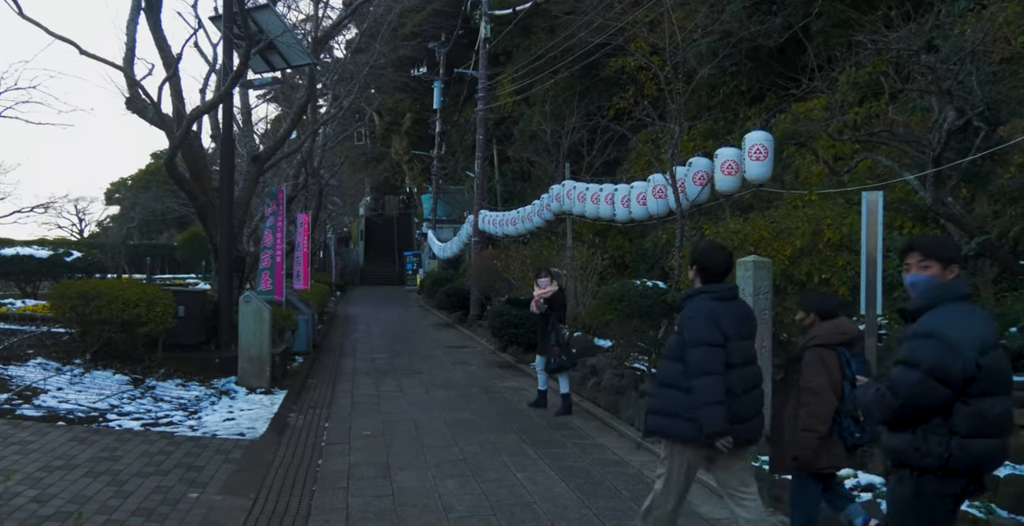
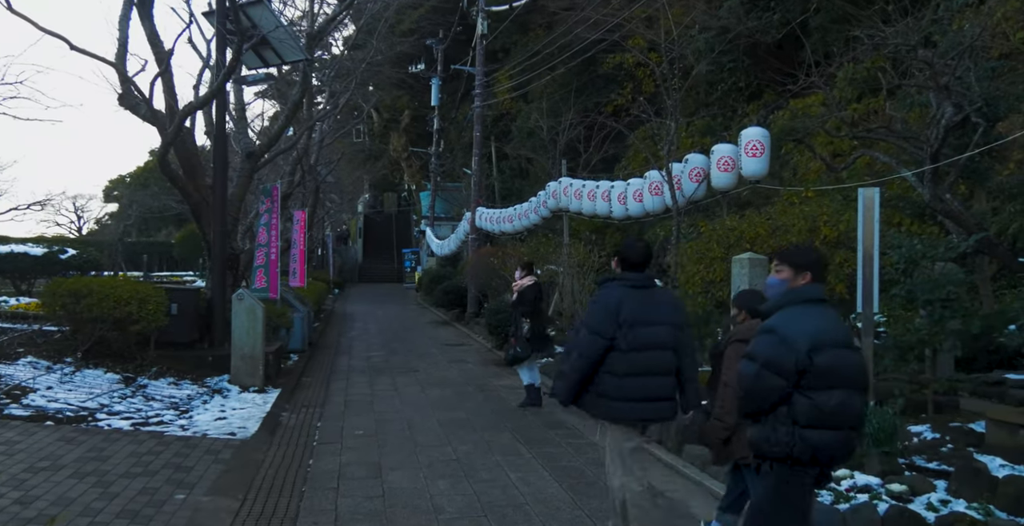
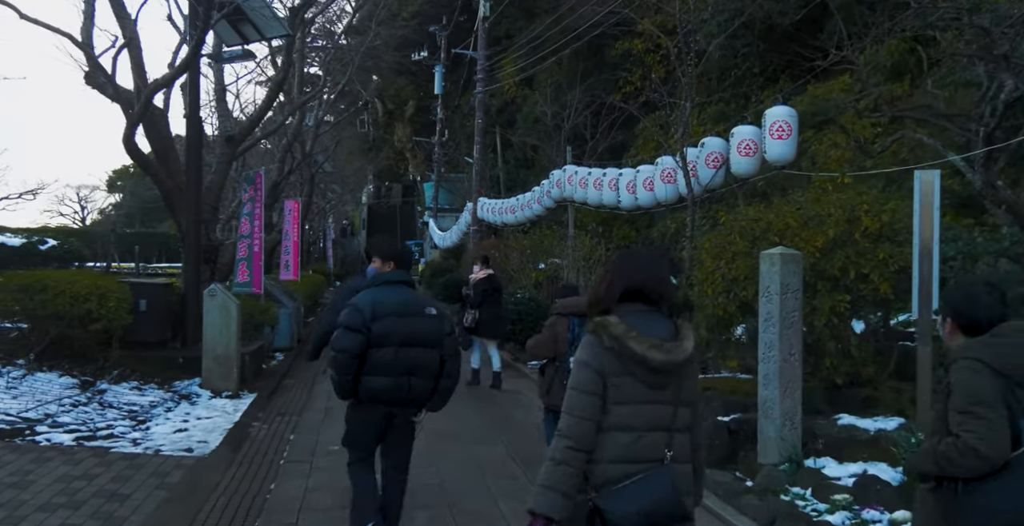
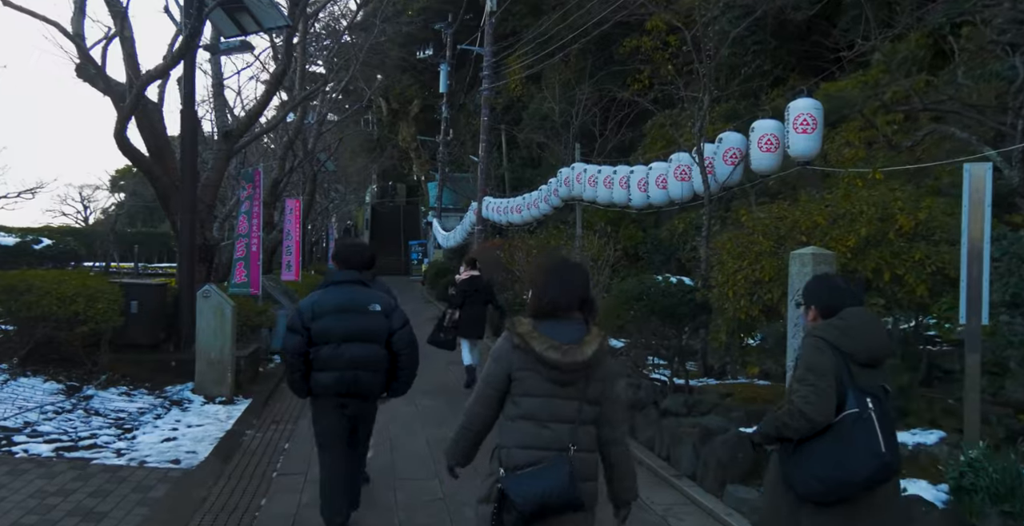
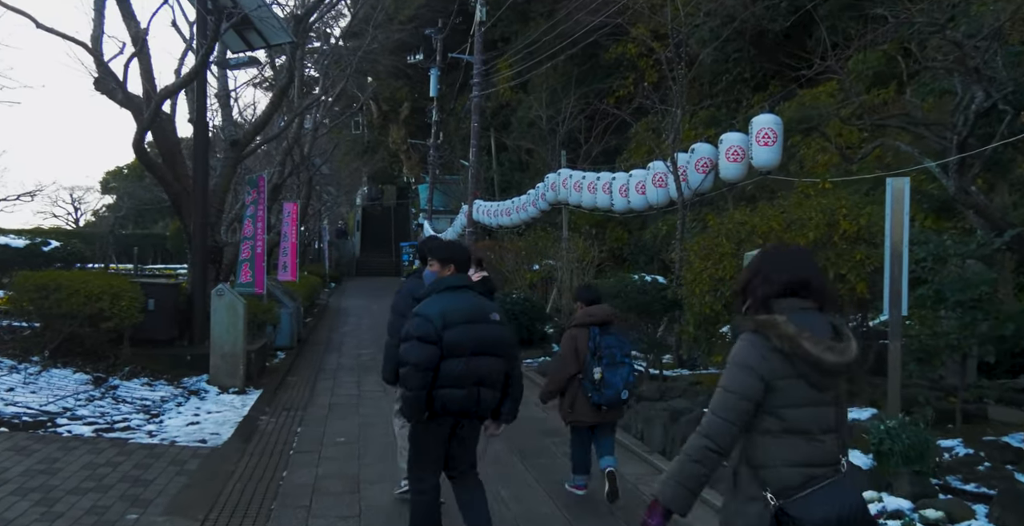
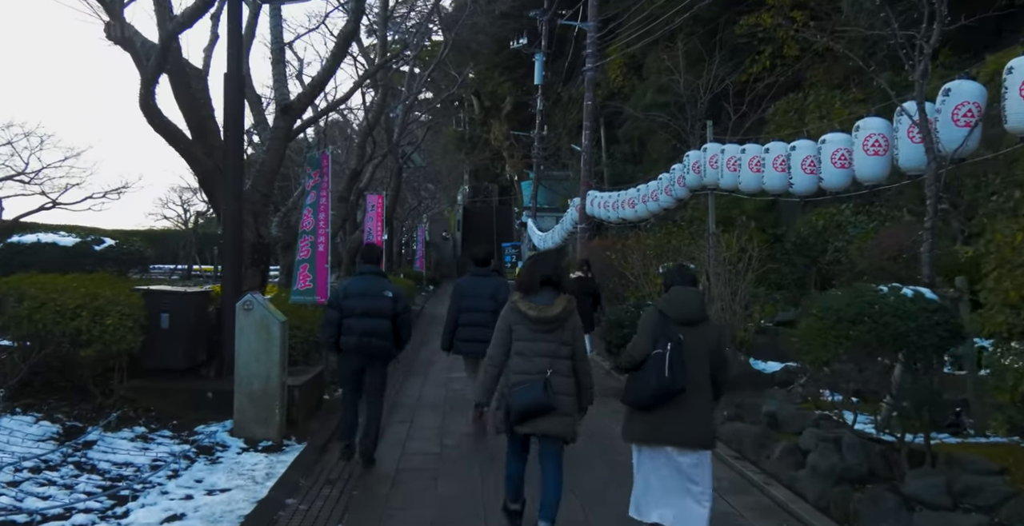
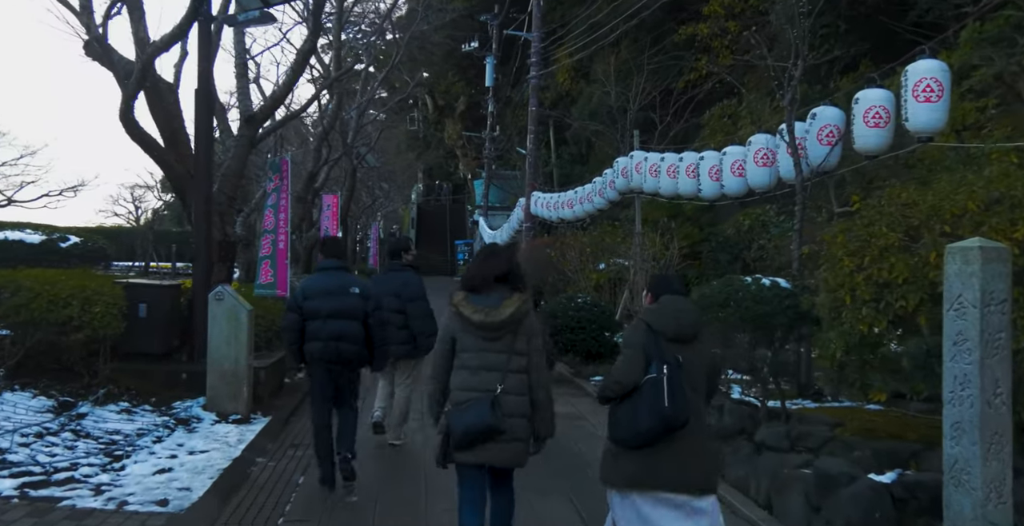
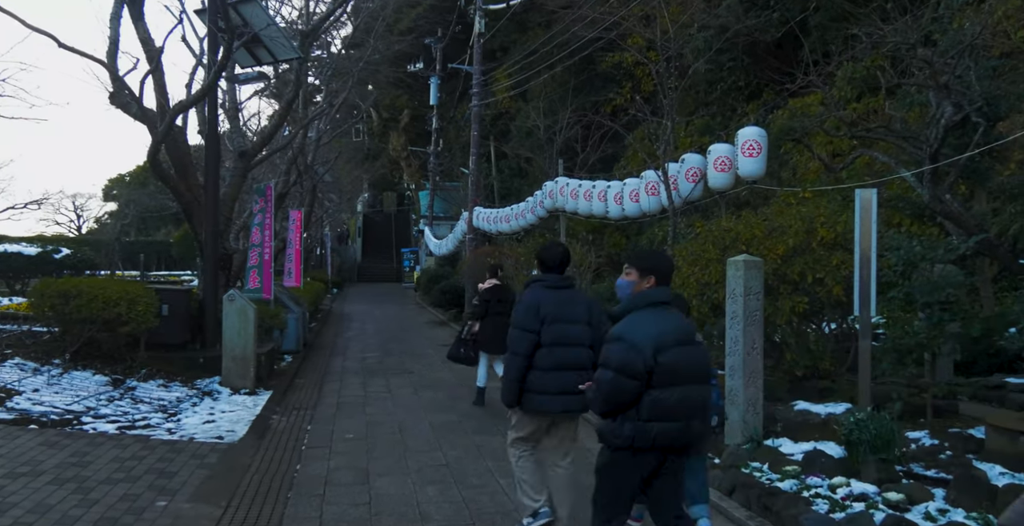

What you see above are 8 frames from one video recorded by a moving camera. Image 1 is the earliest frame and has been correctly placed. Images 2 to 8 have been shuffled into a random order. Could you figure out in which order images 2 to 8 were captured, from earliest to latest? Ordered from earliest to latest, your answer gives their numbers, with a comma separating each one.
2, 8, 5, 3, 4, 7, 6
